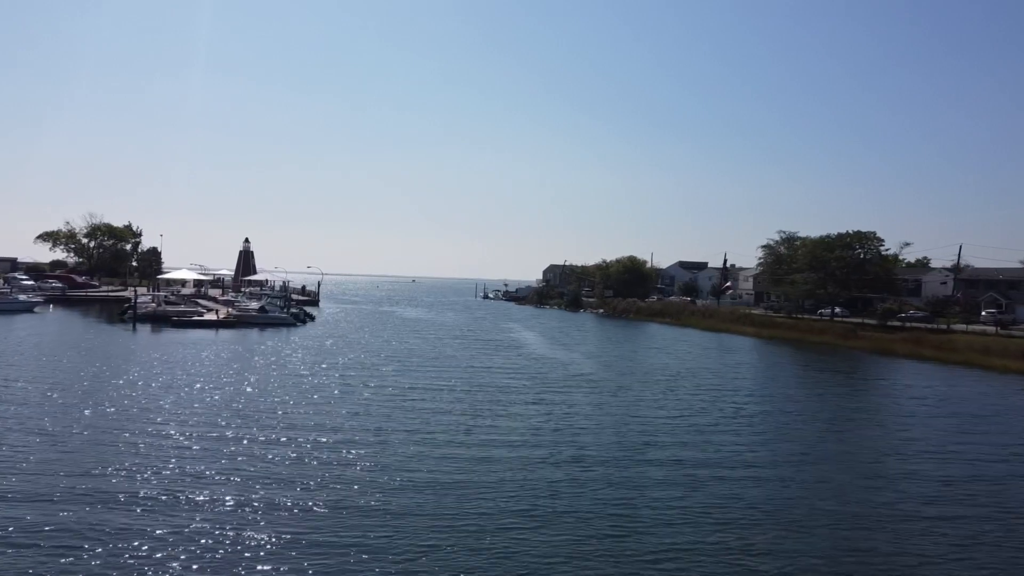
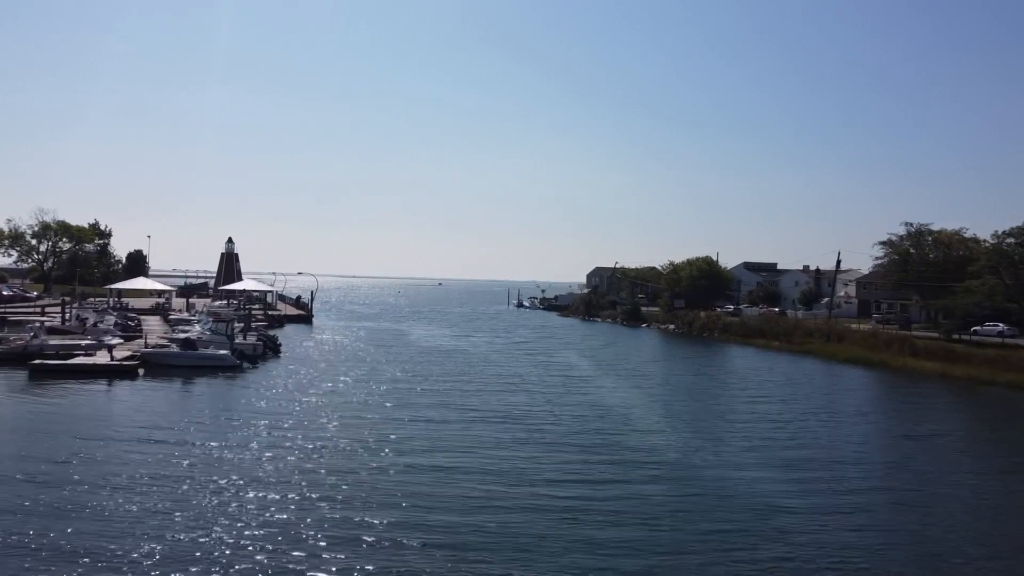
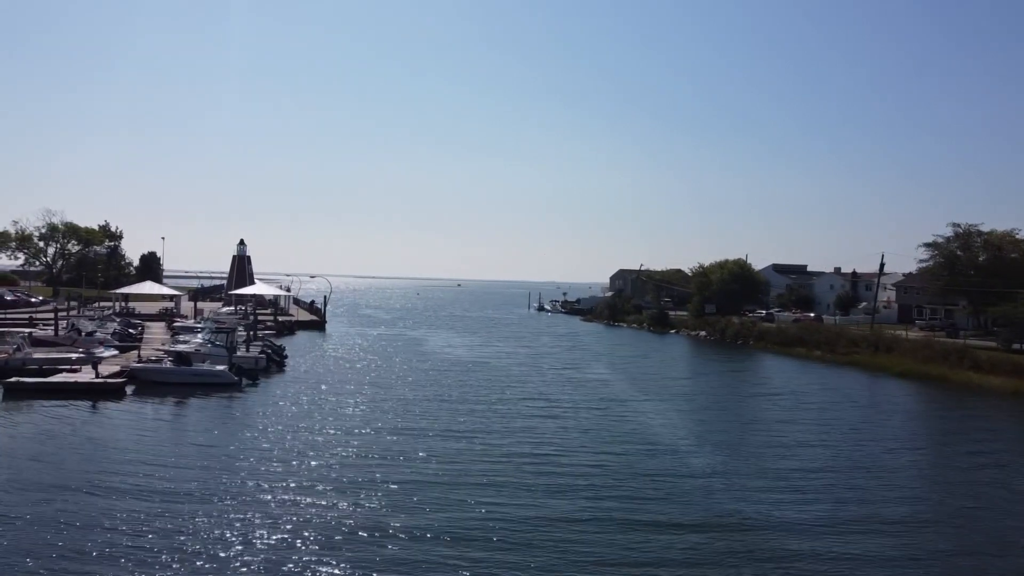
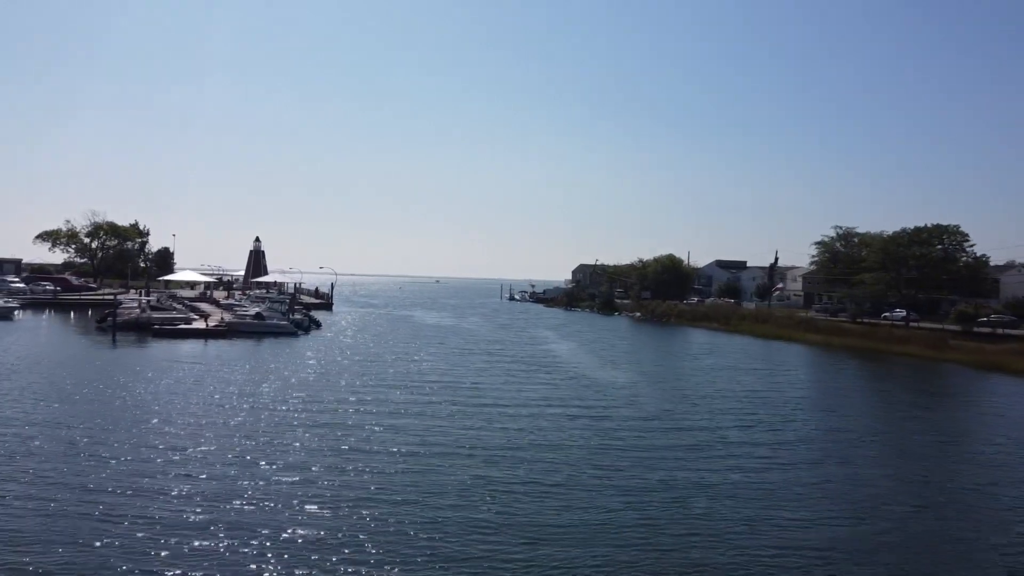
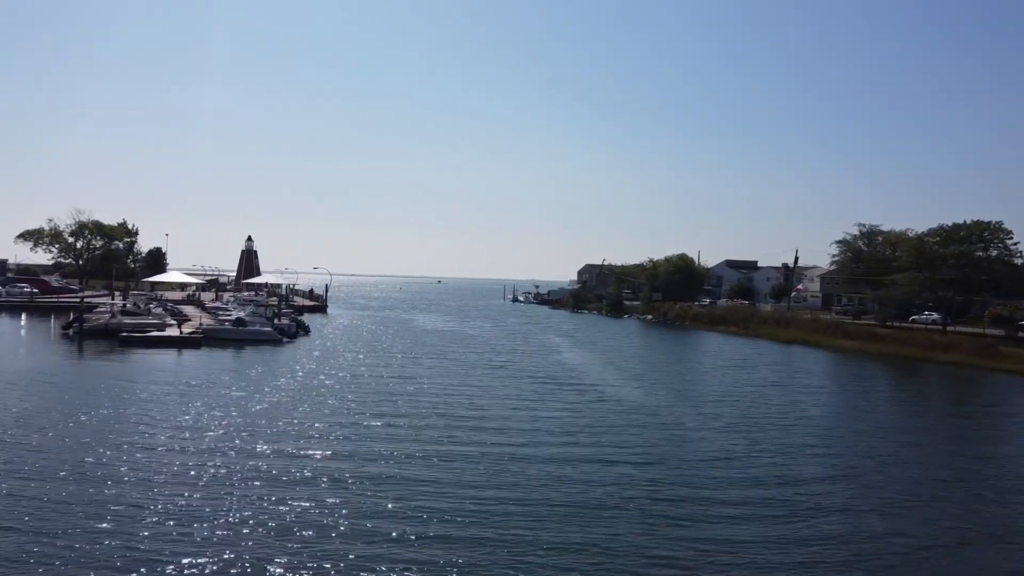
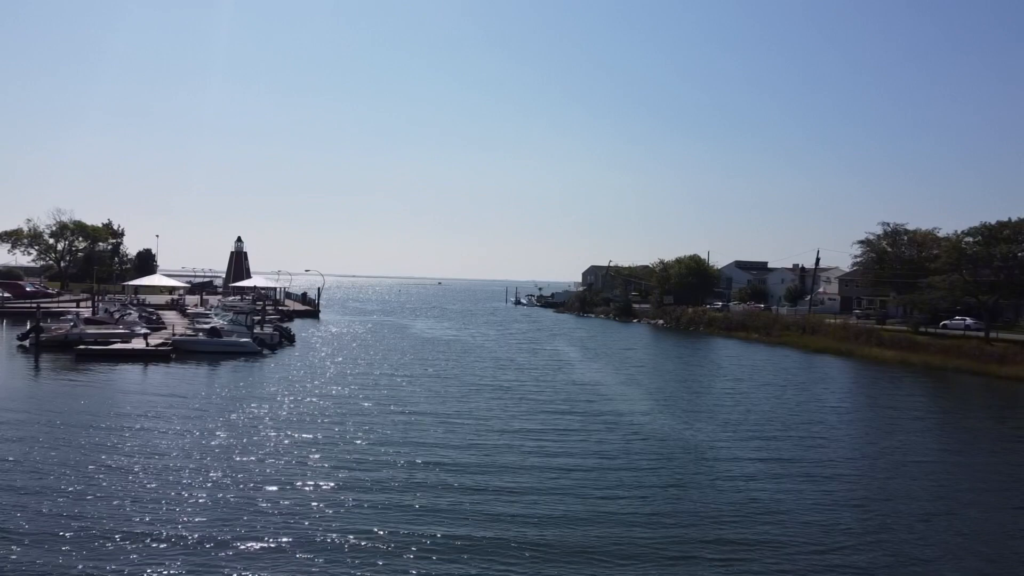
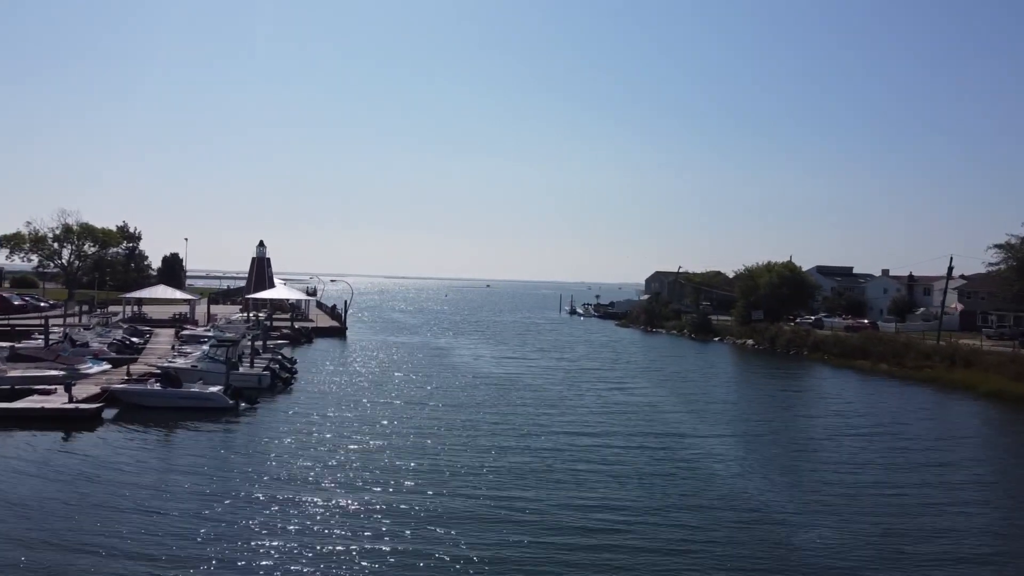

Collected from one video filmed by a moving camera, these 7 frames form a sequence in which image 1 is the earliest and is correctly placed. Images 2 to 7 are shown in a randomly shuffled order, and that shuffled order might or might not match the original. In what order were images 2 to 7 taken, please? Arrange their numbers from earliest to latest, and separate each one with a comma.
4, 5, 6, 2, 3, 7
